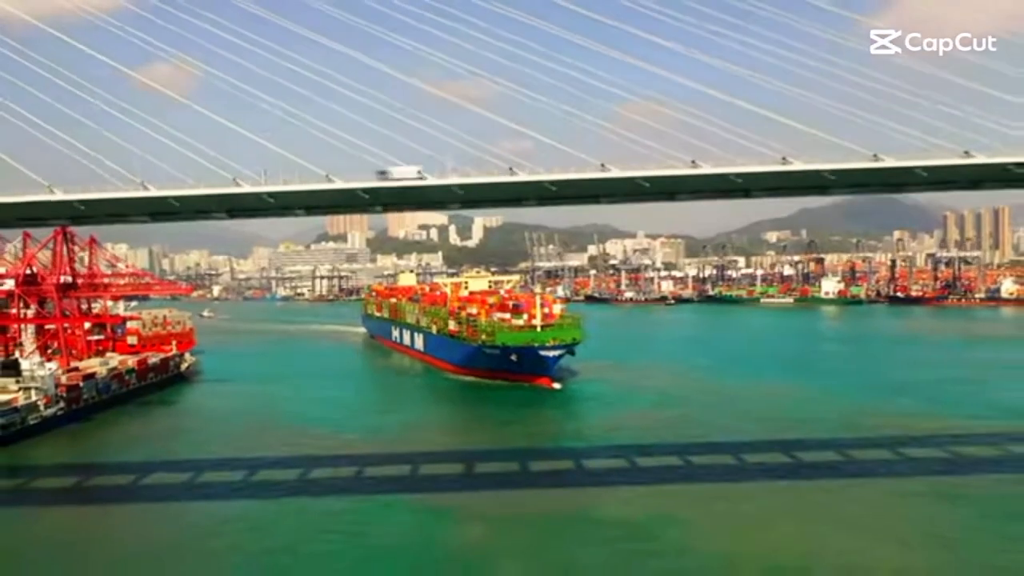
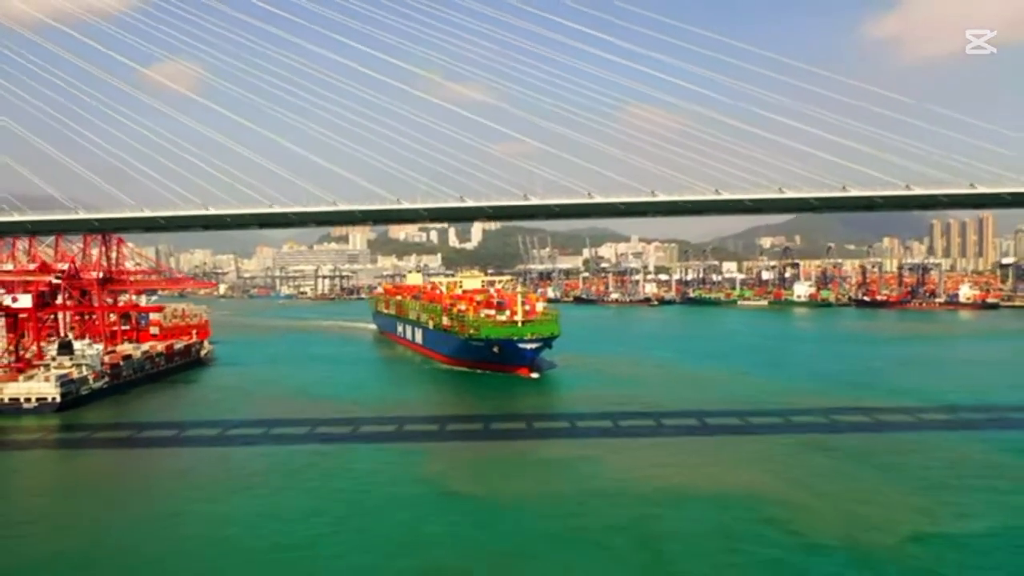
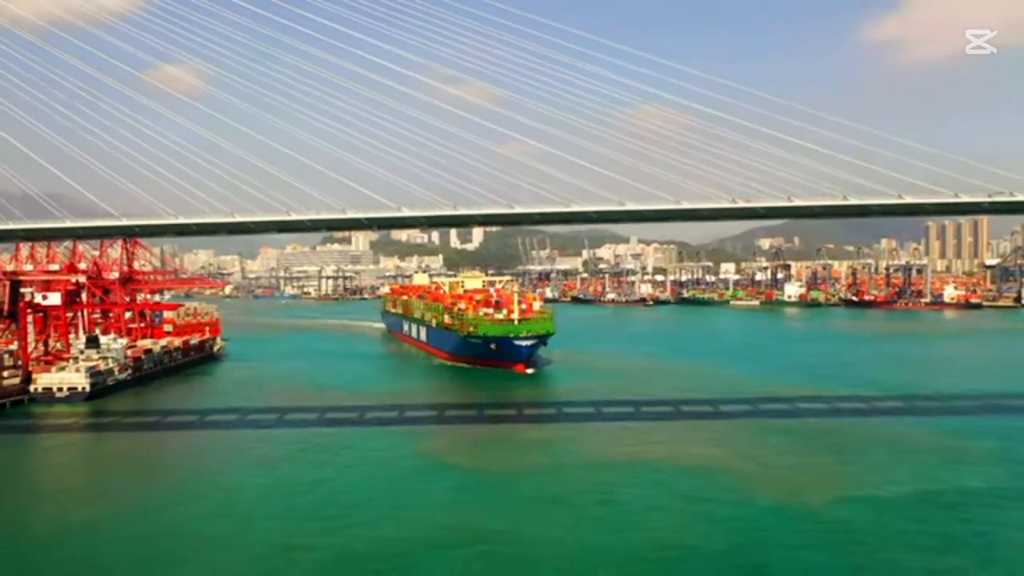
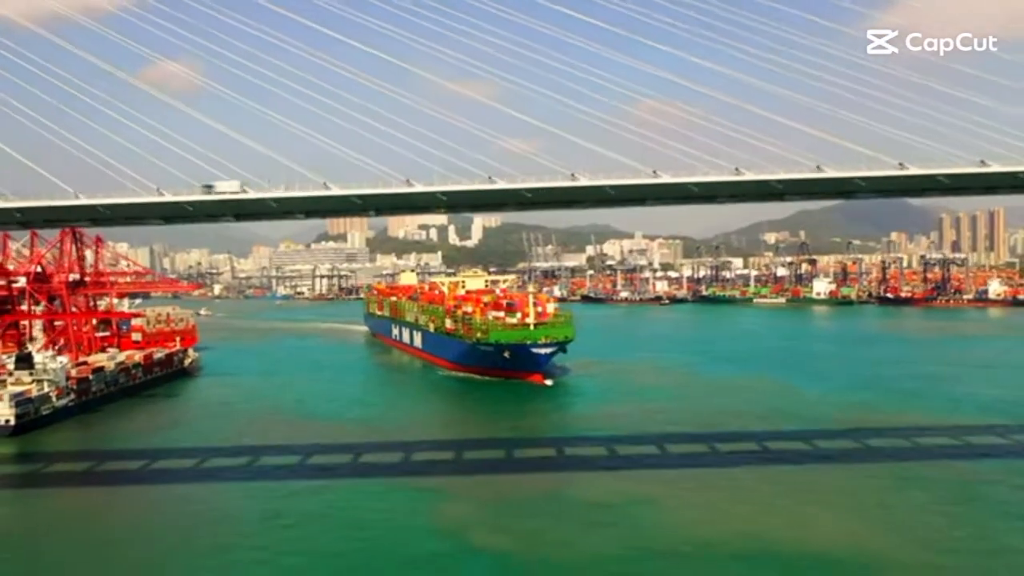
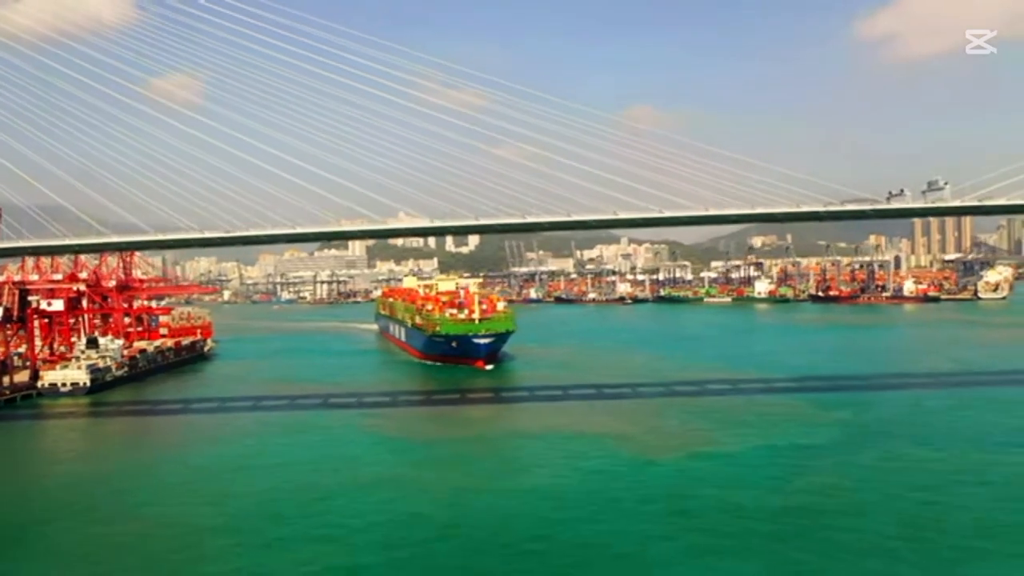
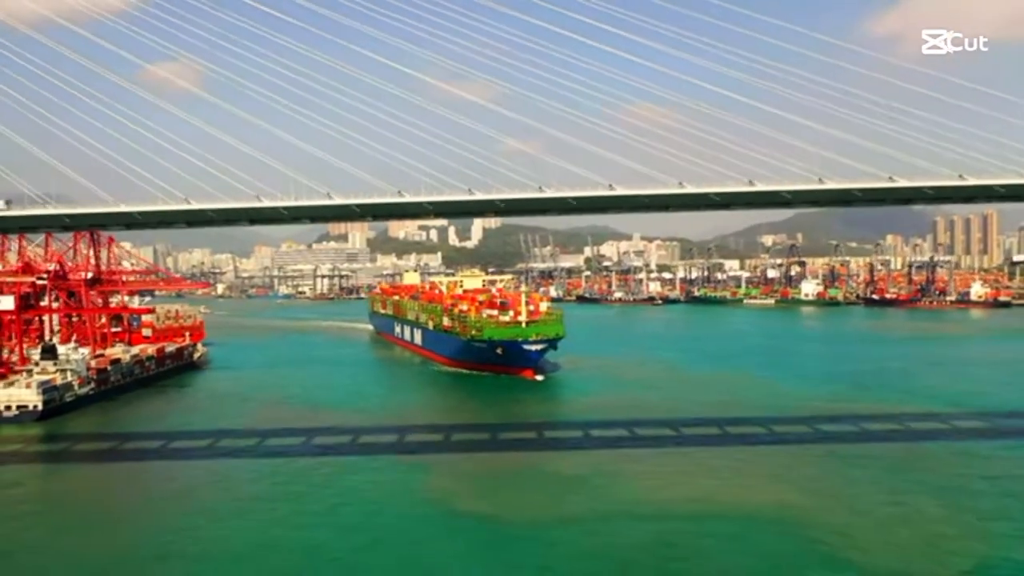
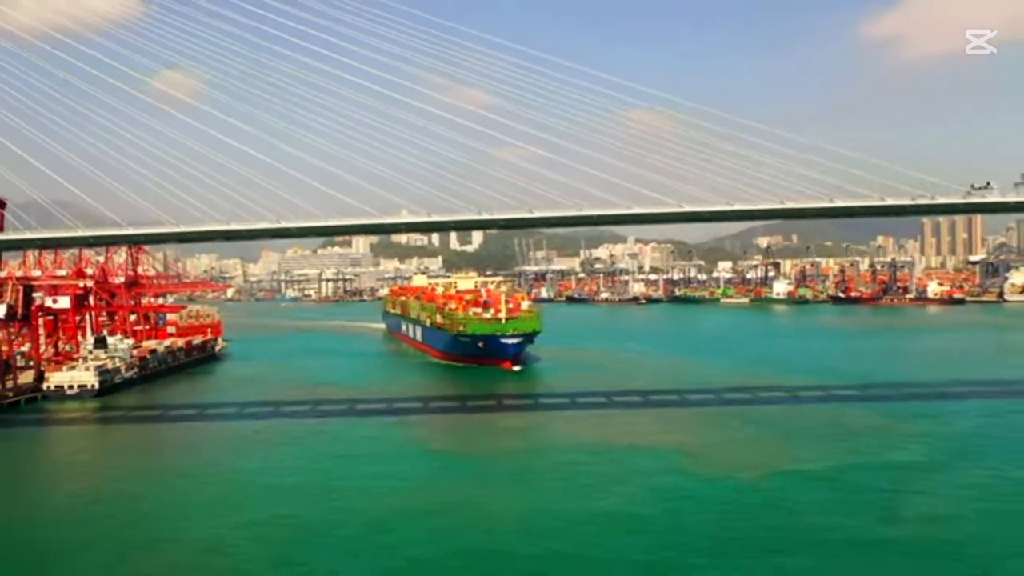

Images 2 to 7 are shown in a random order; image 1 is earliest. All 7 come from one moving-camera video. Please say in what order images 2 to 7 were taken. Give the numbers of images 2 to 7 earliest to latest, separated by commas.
4, 6, 2, 3, 7, 5
